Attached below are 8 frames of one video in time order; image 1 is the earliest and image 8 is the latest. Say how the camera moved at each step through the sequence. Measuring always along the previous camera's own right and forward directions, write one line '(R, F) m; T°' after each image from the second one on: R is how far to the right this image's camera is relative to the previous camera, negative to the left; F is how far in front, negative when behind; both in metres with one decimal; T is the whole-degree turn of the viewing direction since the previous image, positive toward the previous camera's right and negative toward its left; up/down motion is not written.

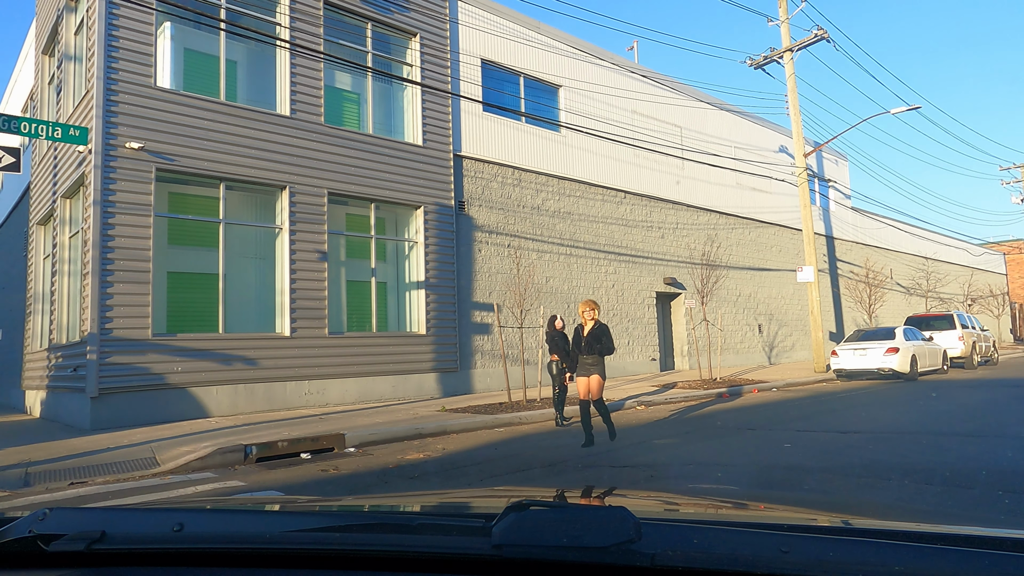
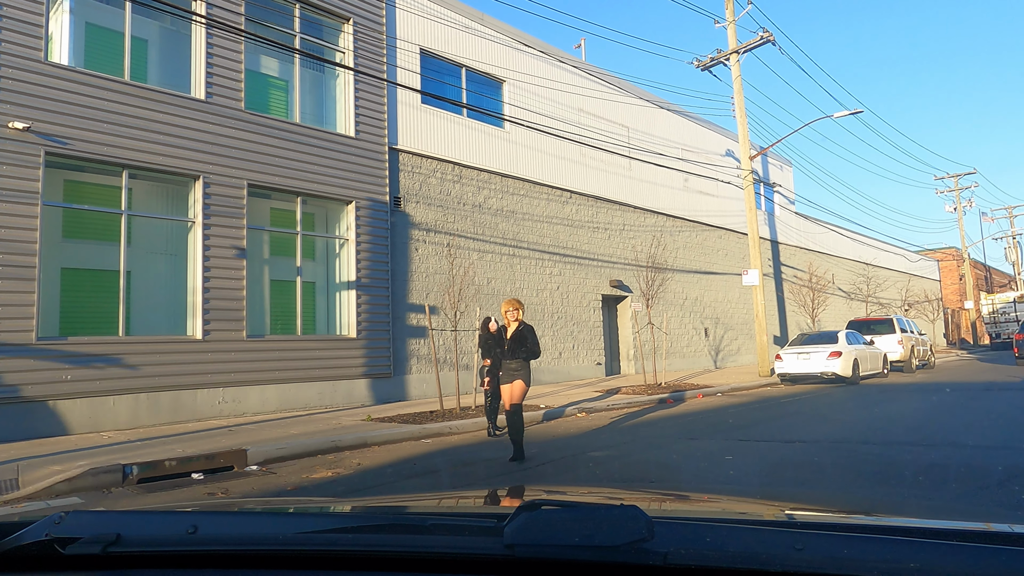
(+0.4, +0.8) m; +4°
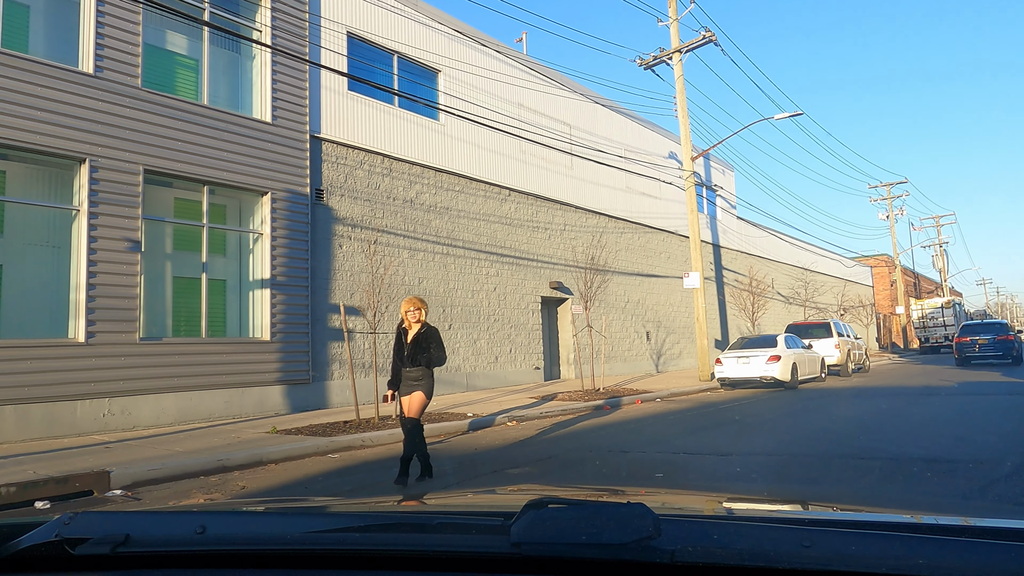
(+0.4, +0.9) m; +4°
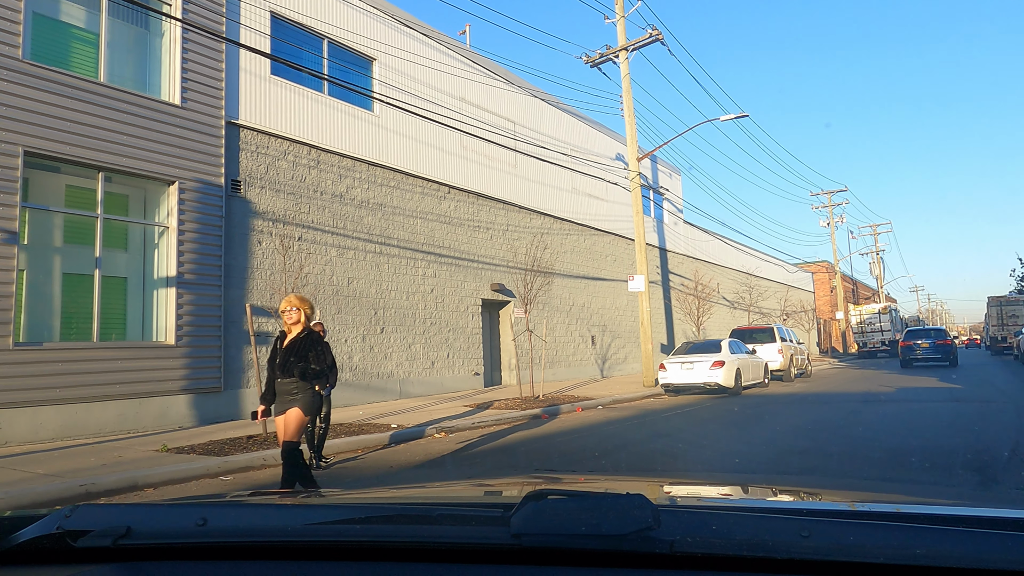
(+0.4, +0.9) m; +4°
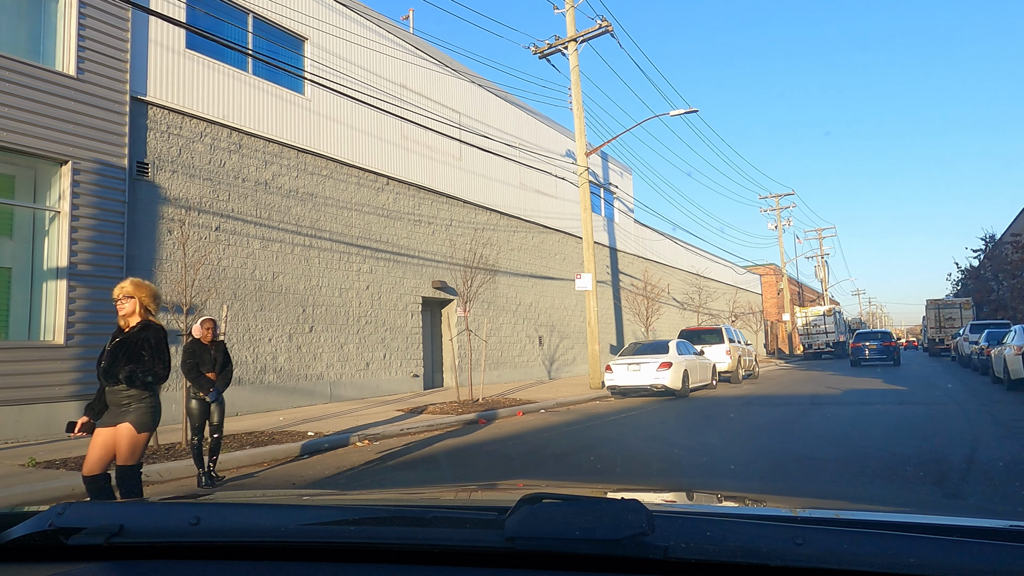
(+0.4, +0.9) m; +4°
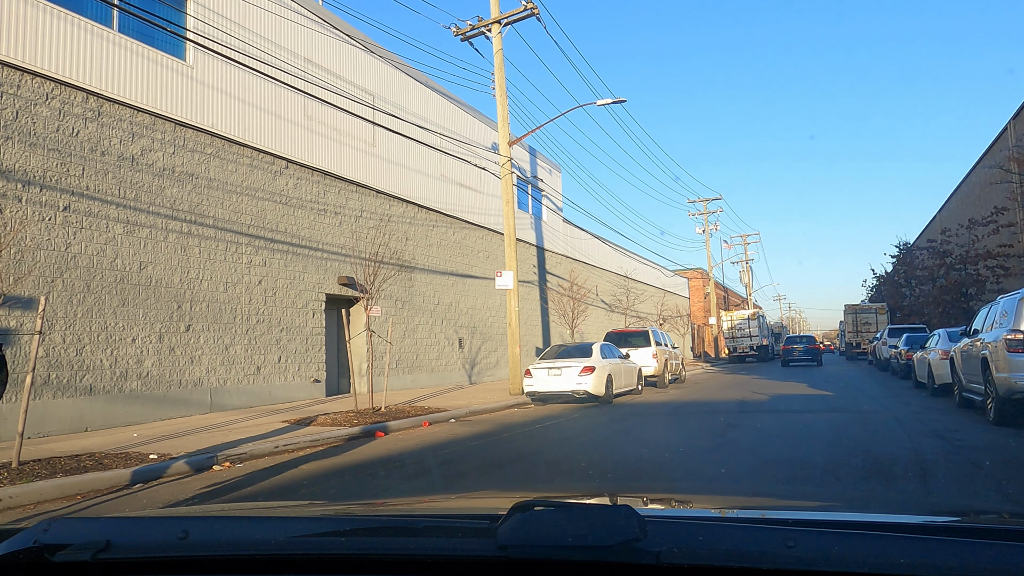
(+0.5, +1.4) m; +6°
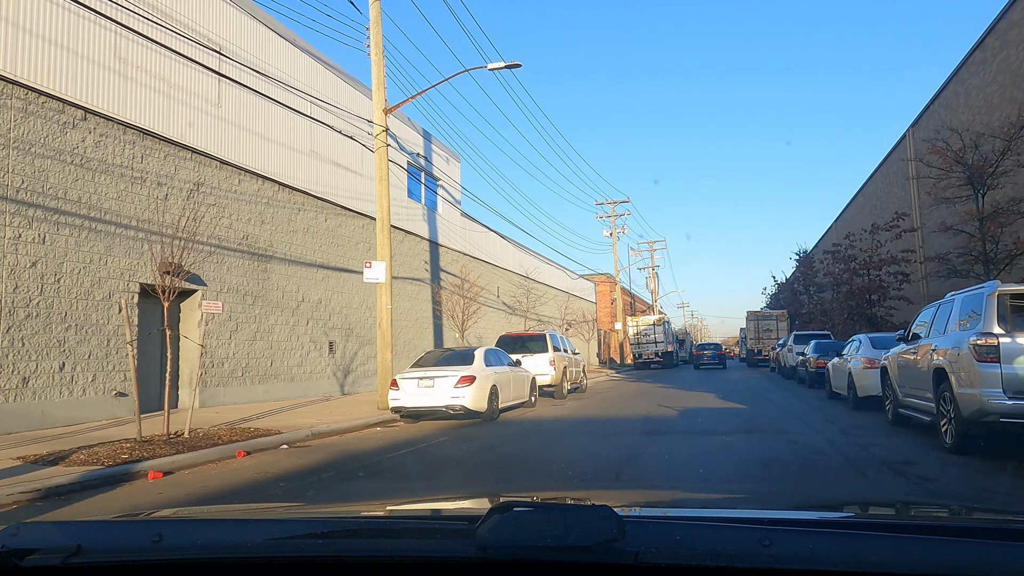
(+1.0, +2.8) m; +8°
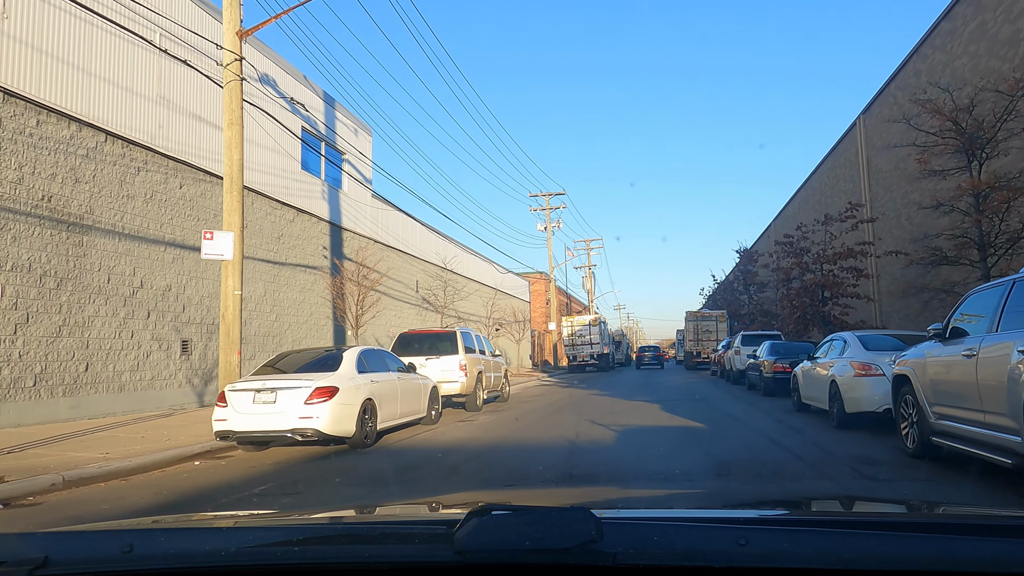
(+0.9, +3.7) m; +5°
